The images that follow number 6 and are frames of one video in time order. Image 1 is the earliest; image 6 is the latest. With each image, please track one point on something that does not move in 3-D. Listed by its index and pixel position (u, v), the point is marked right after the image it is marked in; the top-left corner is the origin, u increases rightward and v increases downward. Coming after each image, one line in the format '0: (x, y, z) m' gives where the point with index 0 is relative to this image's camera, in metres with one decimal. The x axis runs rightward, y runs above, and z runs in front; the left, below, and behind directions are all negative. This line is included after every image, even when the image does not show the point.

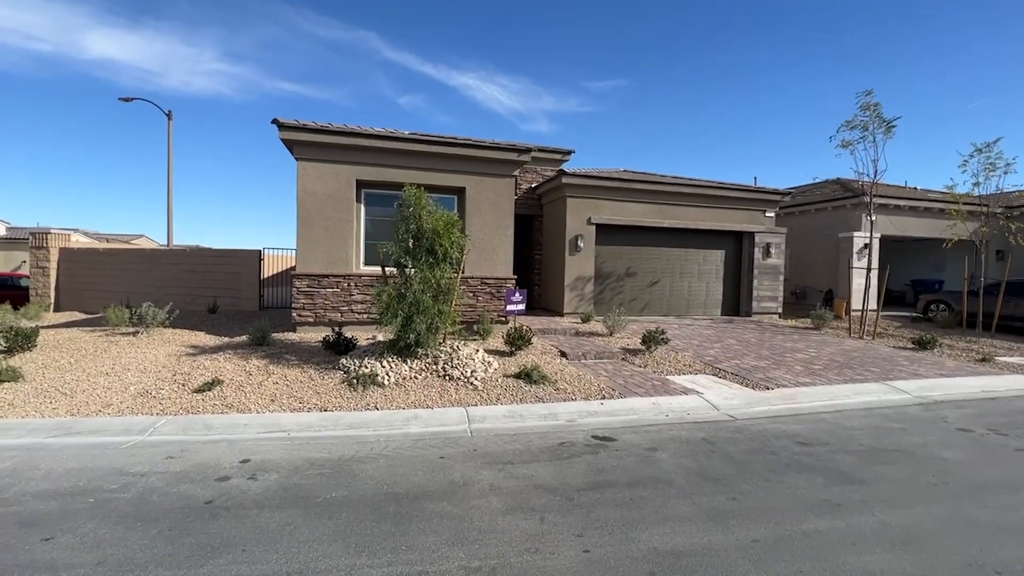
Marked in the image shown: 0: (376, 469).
0: (-1.3, -1.7, +5.2) m
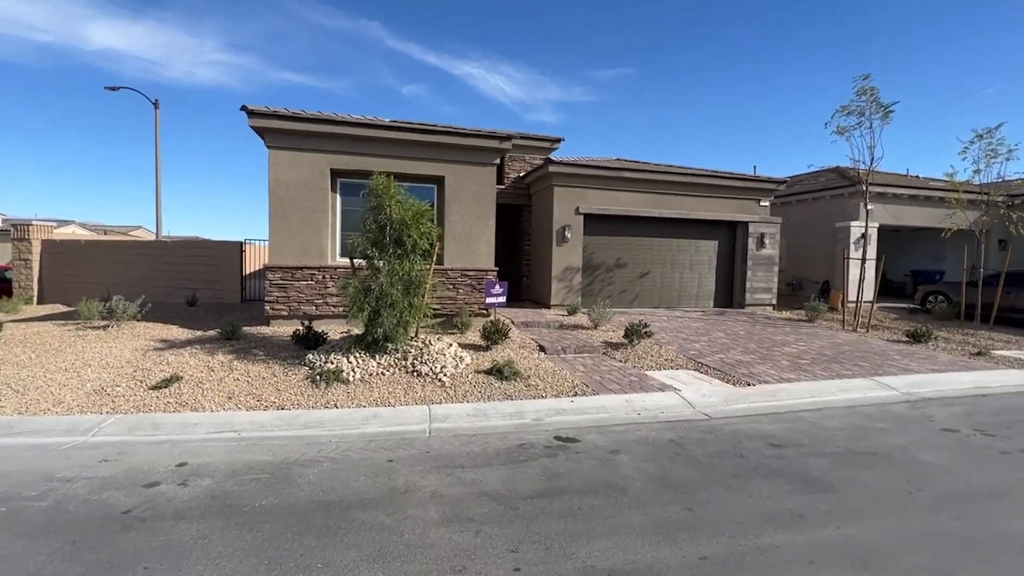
0: (-1.7, -1.6, +4.9) m
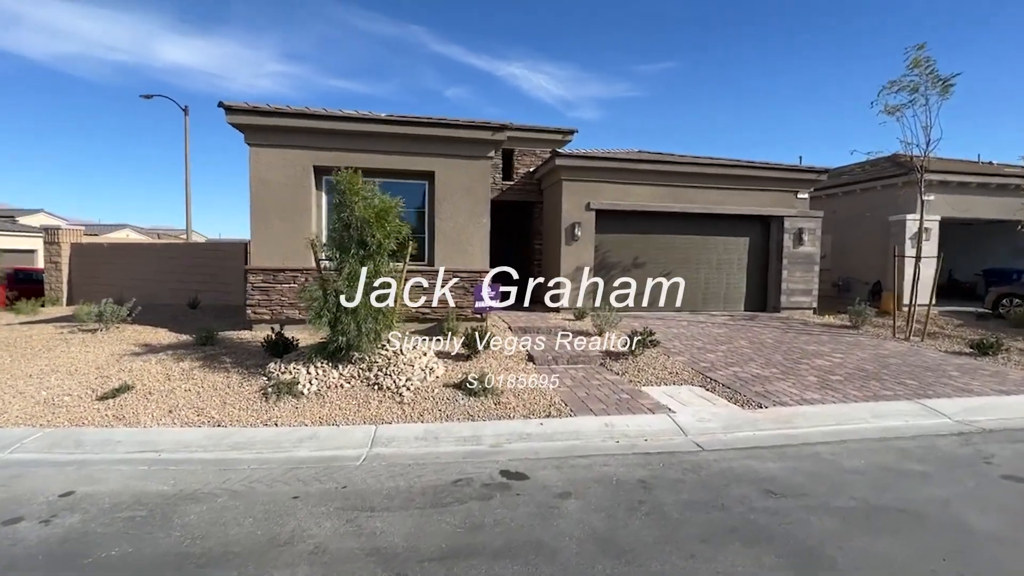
0: (-2.3, -1.7, +4.1) m
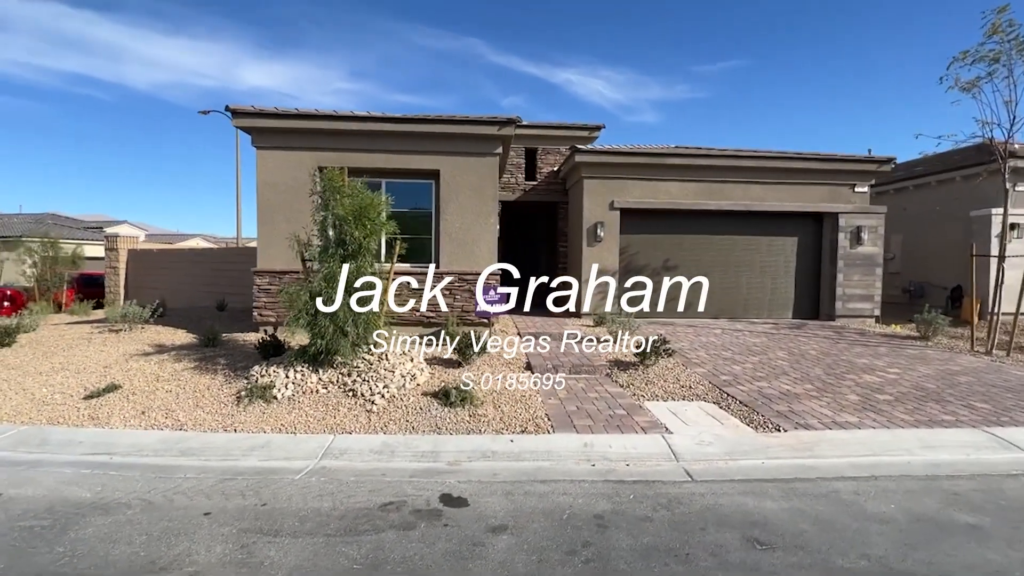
0: (-2.8, -1.6, +3.8) m
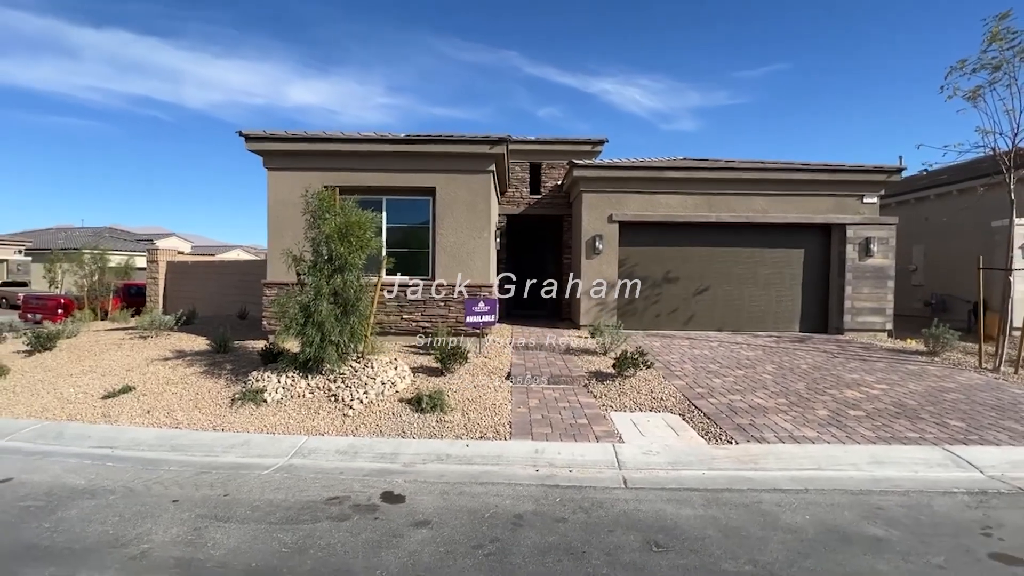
0: (-3.4, -1.7, +4.3) m
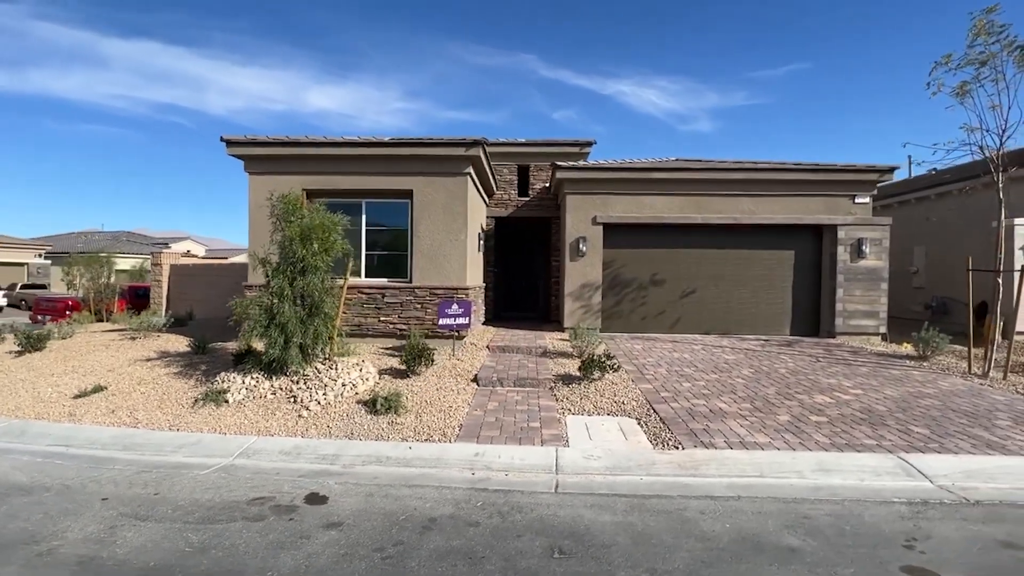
0: (-4.0, -1.7, +4.4) m
